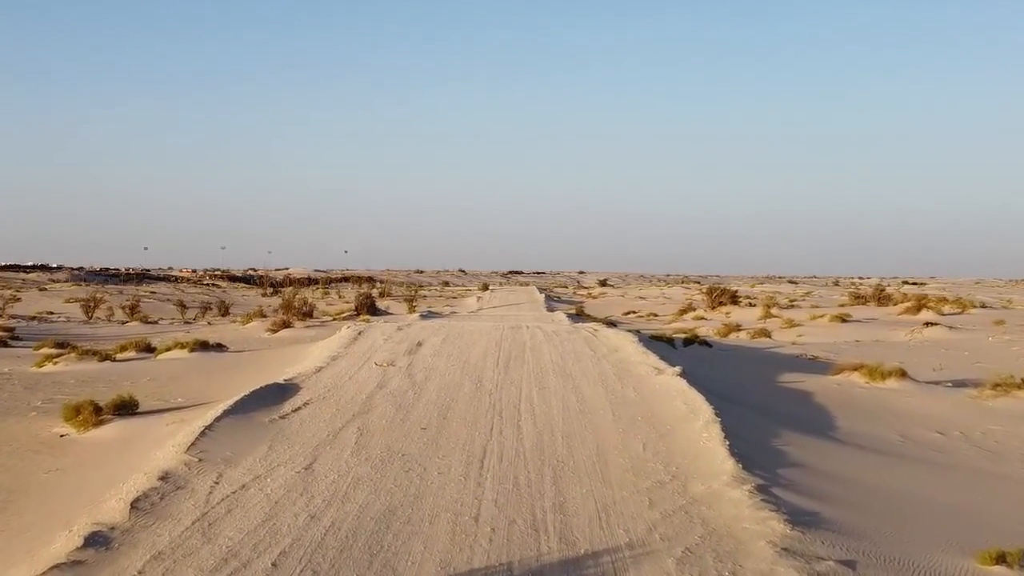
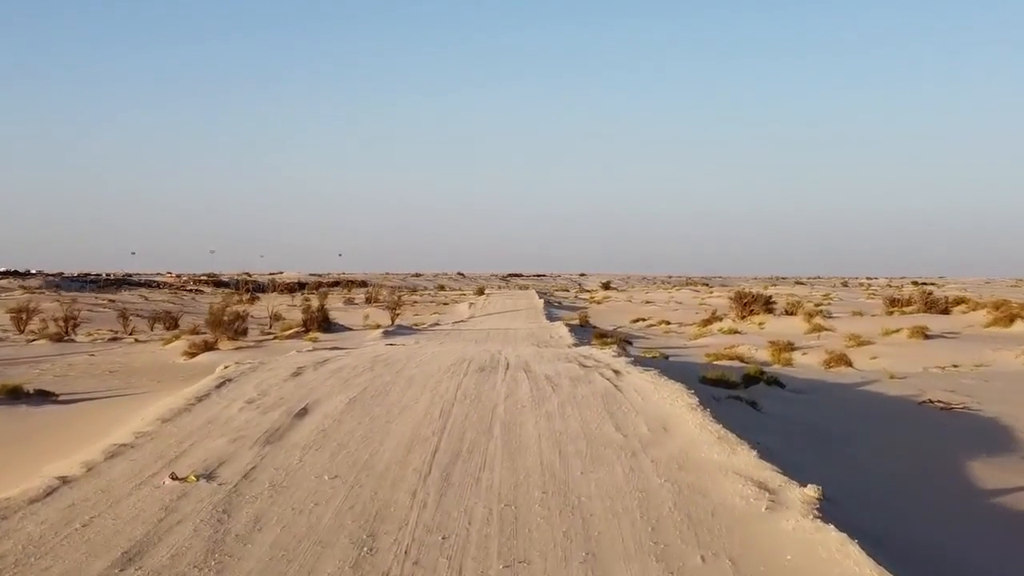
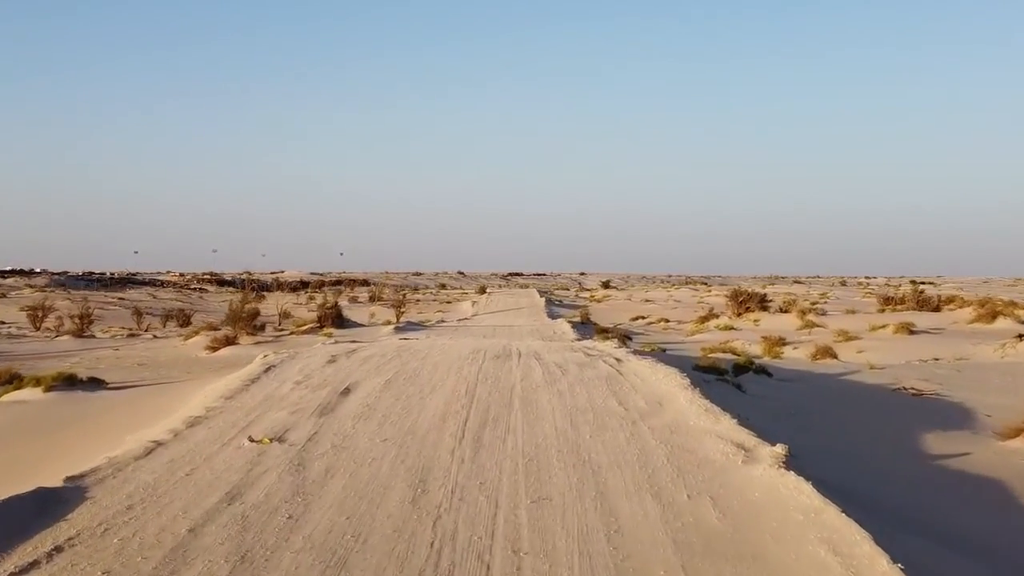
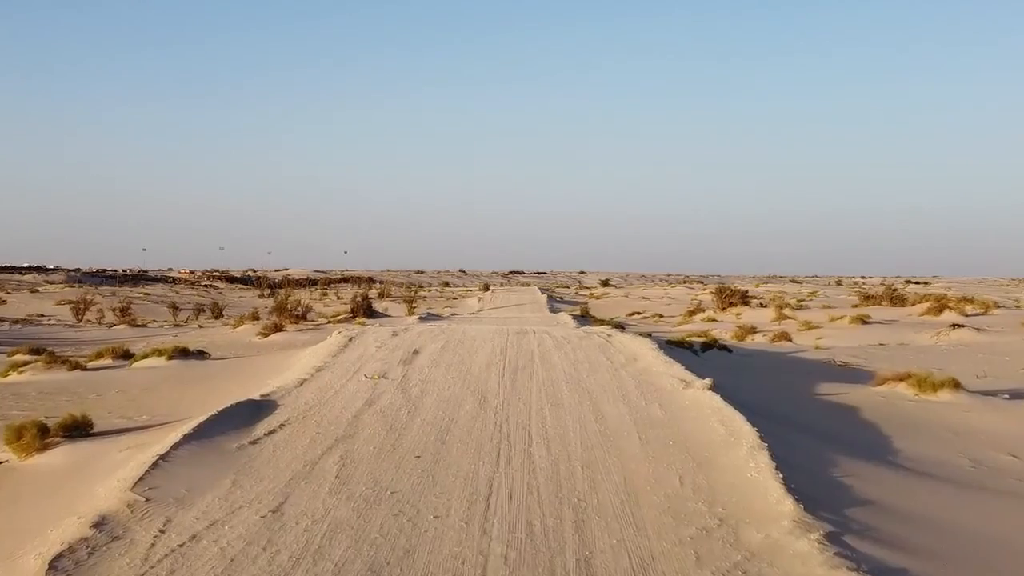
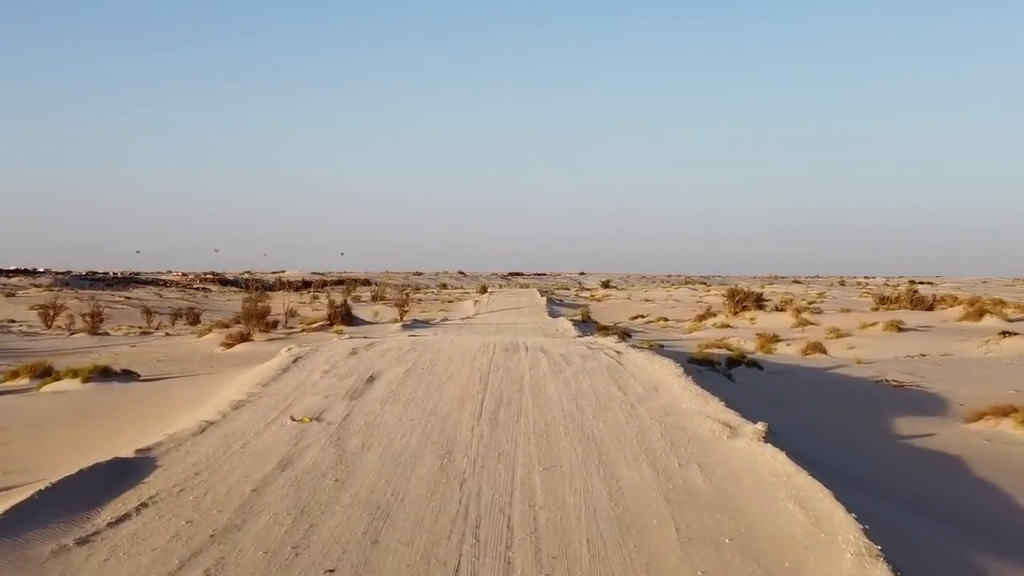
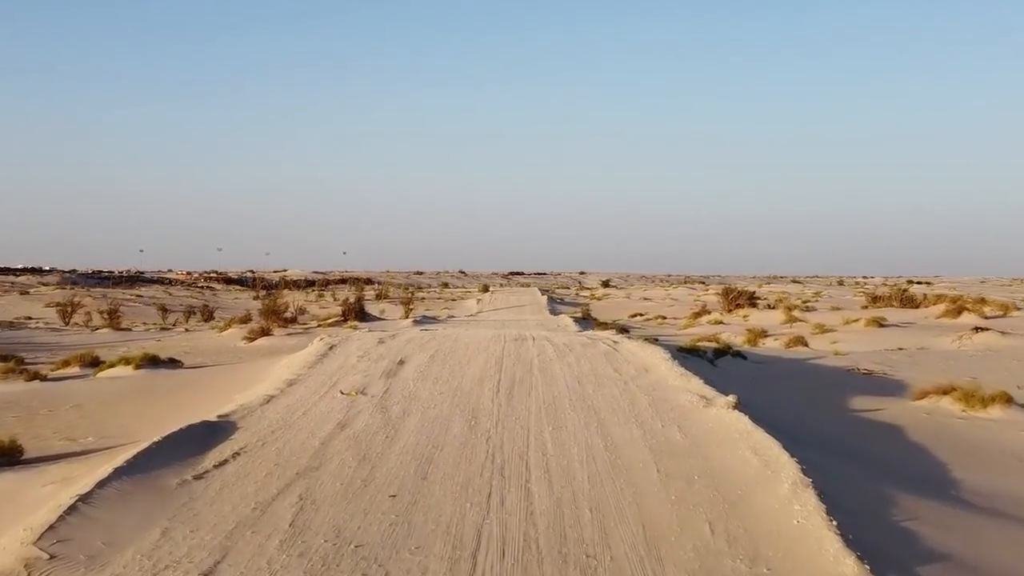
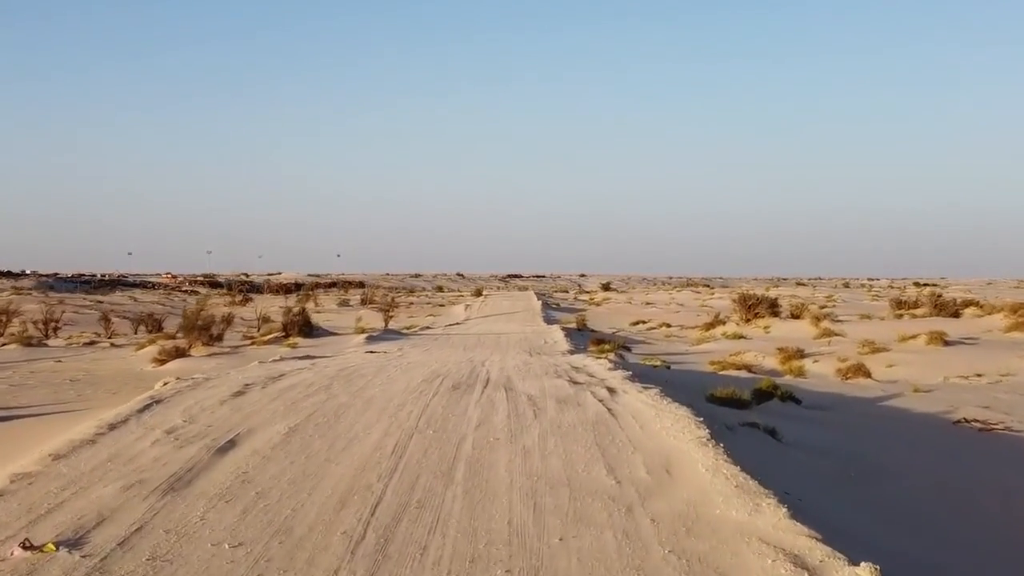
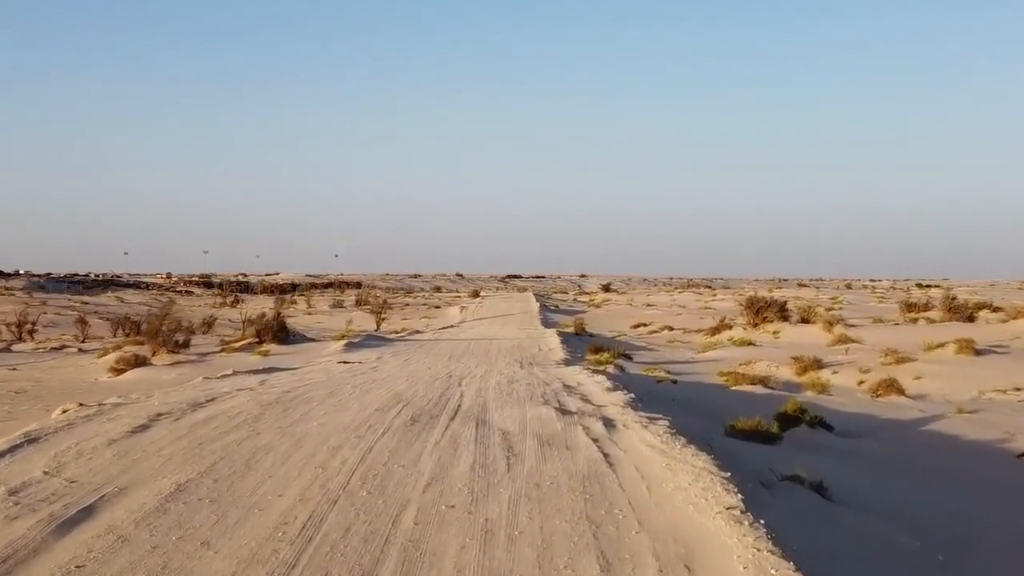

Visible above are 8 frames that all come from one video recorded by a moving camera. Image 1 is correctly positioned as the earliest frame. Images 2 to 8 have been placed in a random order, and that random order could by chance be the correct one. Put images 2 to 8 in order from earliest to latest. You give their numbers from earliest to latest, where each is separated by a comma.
4, 6, 5, 3, 2, 7, 8
